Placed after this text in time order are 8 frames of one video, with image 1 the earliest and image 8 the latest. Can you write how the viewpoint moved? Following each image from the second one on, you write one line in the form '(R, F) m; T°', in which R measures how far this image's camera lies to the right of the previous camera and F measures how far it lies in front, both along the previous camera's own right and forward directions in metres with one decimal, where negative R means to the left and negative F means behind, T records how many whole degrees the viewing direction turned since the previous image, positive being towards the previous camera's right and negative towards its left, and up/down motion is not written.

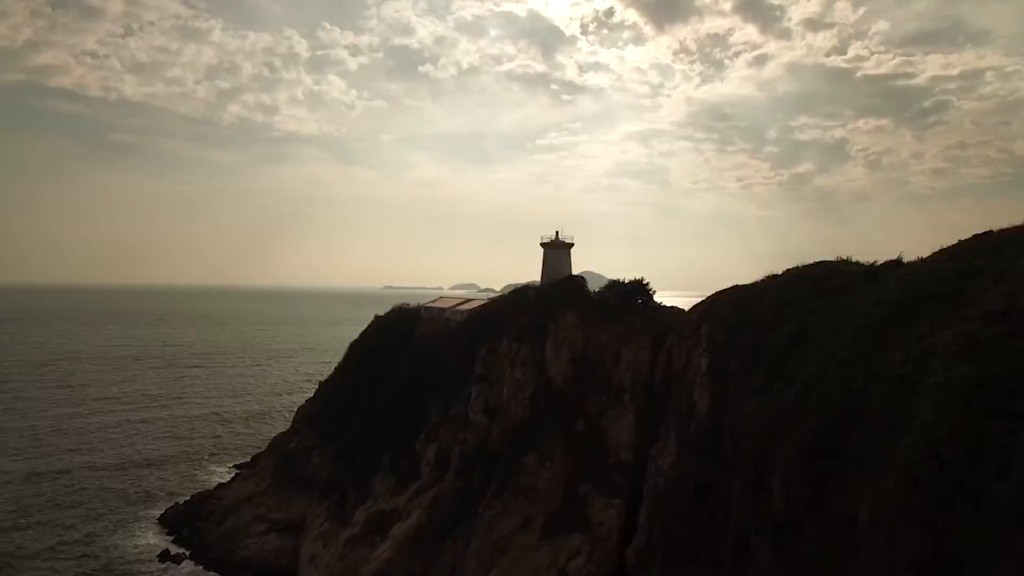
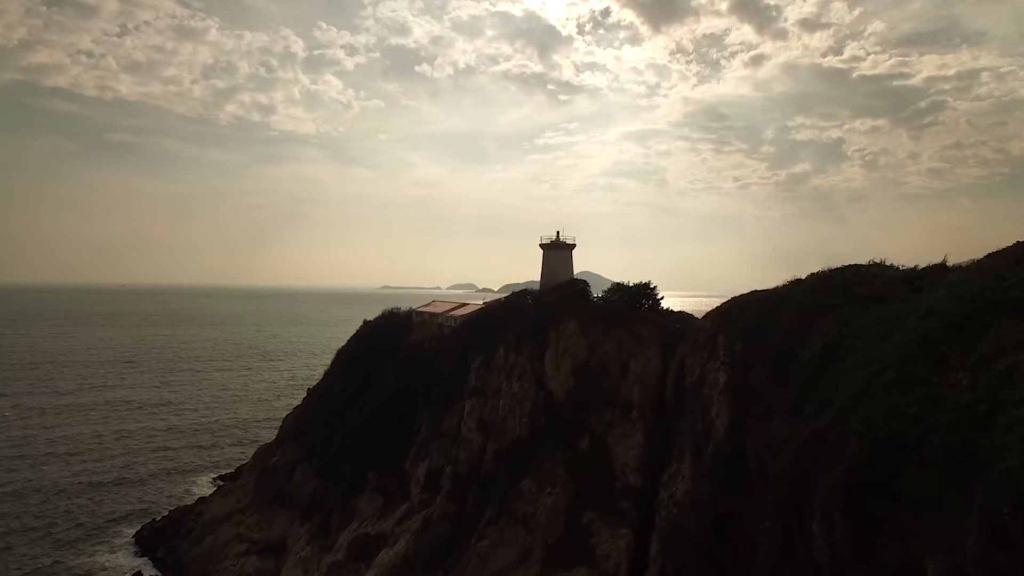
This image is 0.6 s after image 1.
(0.0, +1.2) m; 0°
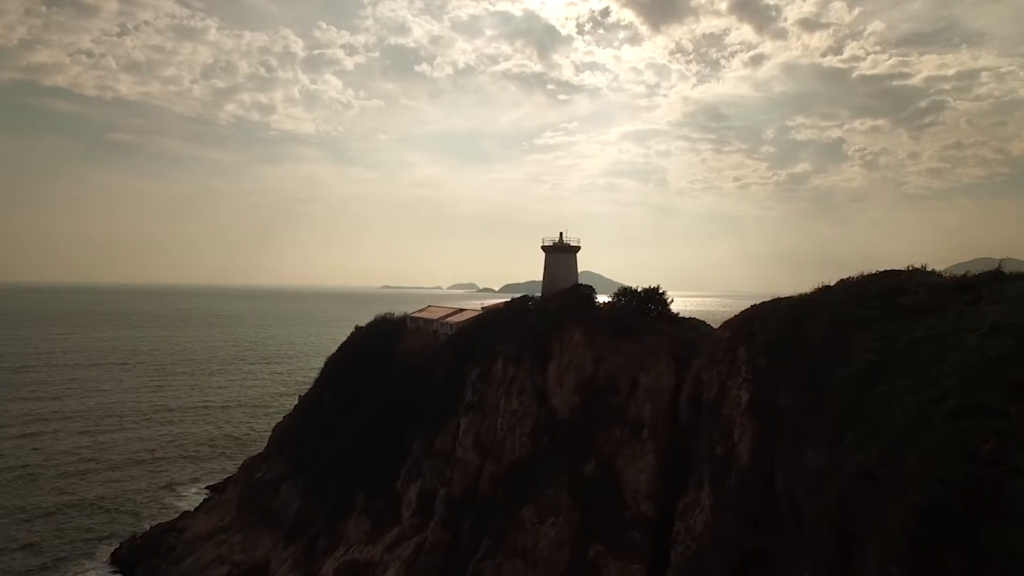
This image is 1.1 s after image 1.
(0.0, +1.1) m; 0°
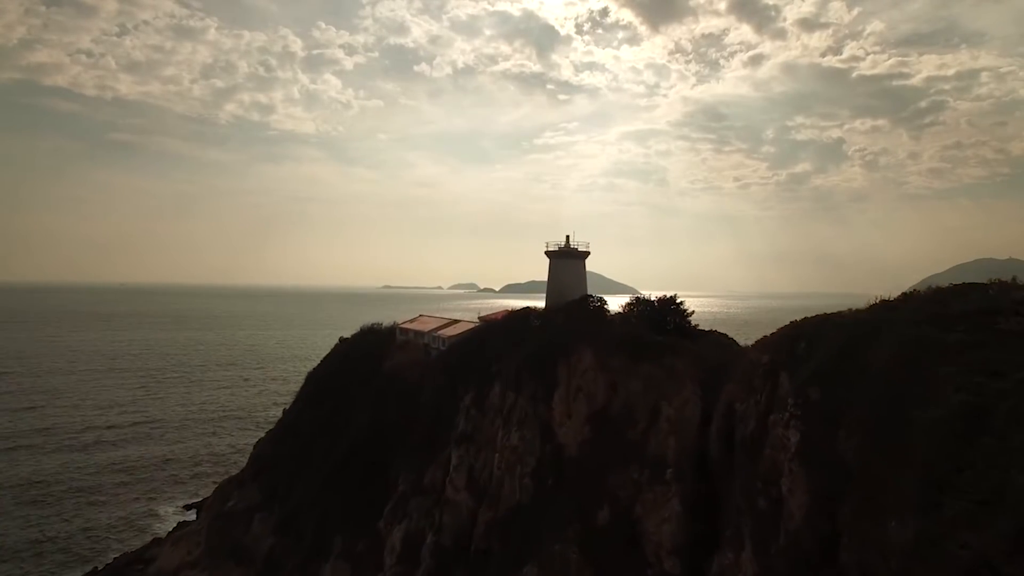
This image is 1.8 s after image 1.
(-0.7, +0.5) m; 0°
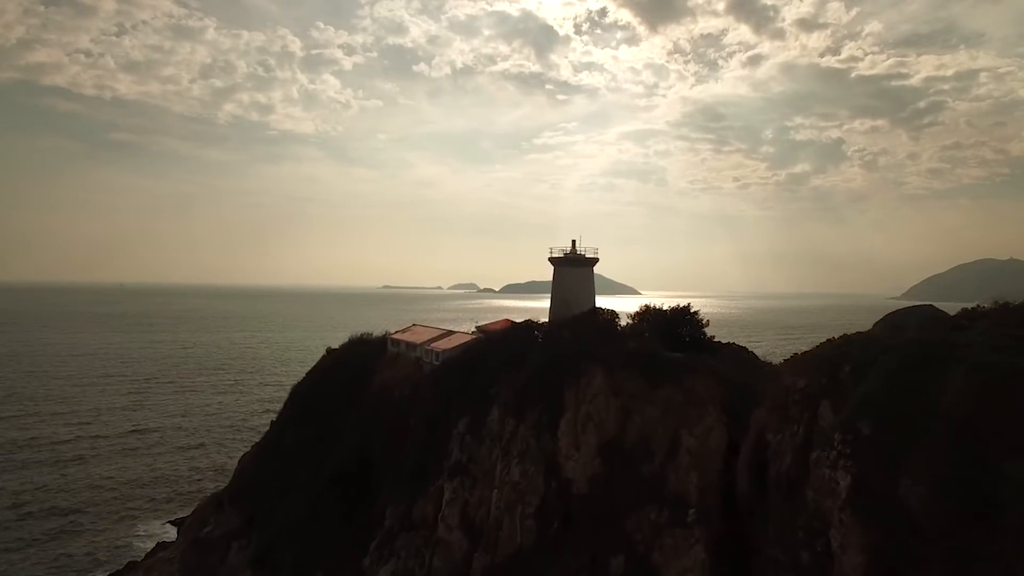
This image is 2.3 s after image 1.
(-0.4, +0.9) m; 0°
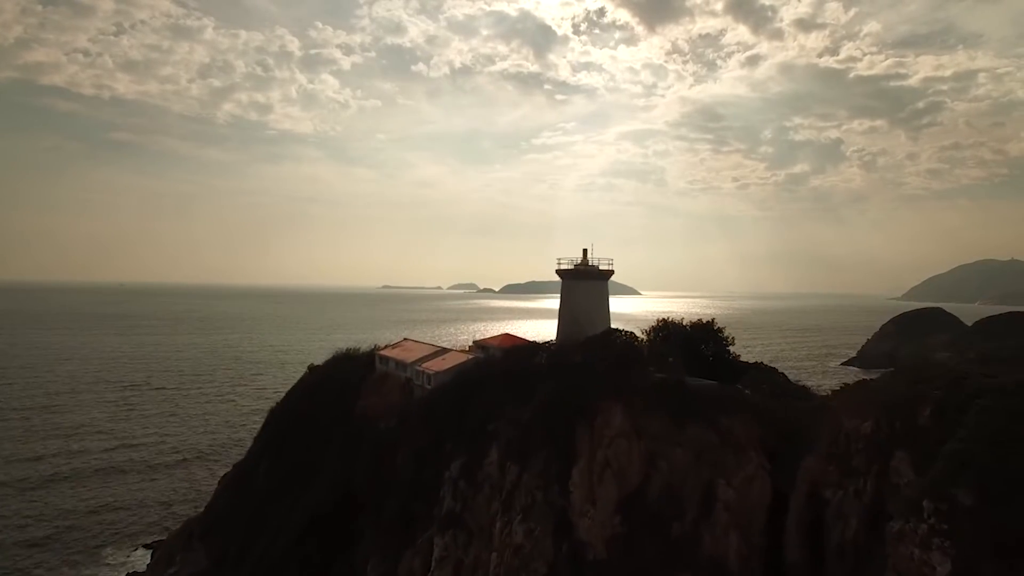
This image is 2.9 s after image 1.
(-1.0, +0.2) m; 0°
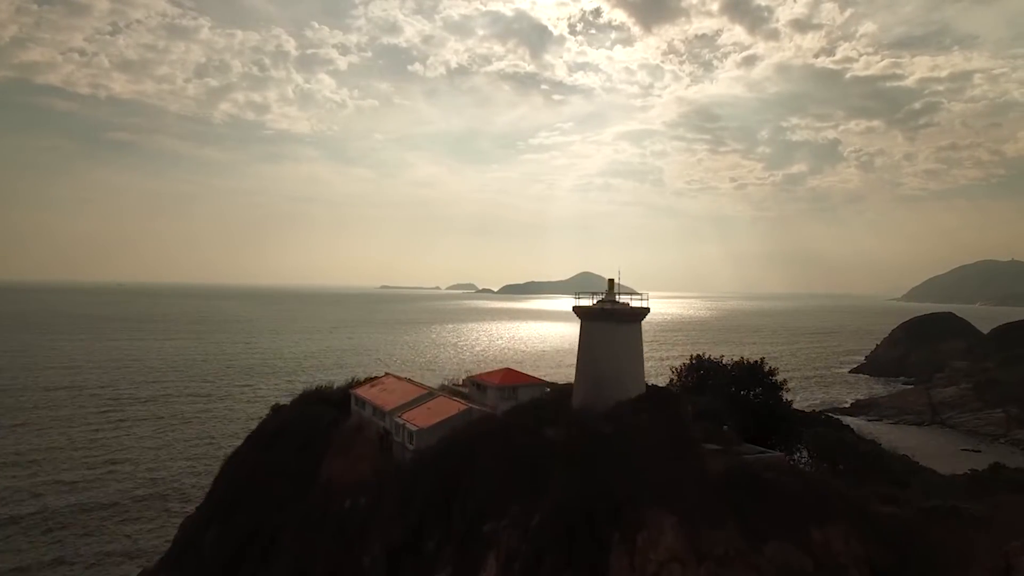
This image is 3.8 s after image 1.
(-1.3, +1.6) m; 0°
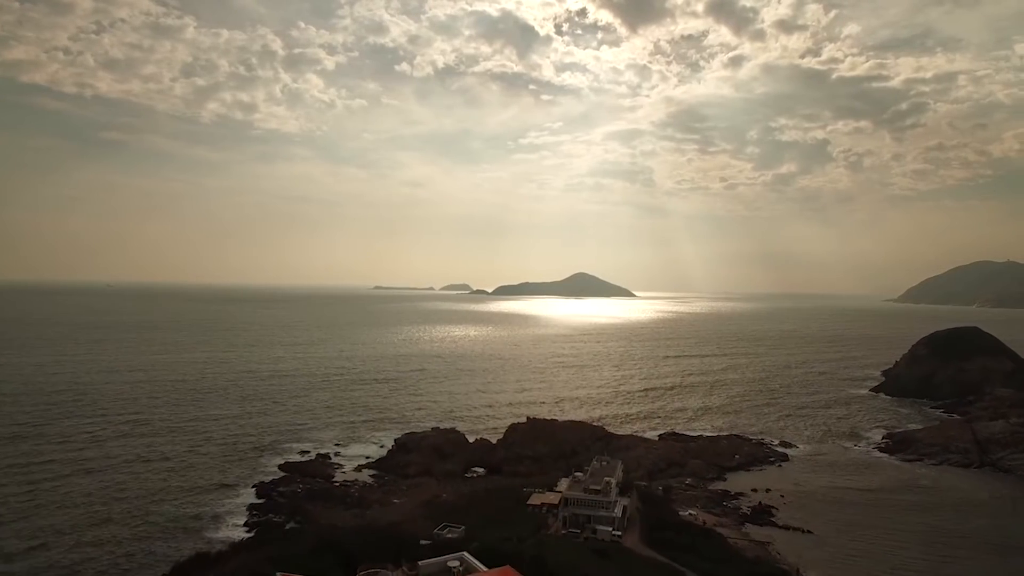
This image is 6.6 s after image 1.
(-0.3, +8.0) m; +1°
